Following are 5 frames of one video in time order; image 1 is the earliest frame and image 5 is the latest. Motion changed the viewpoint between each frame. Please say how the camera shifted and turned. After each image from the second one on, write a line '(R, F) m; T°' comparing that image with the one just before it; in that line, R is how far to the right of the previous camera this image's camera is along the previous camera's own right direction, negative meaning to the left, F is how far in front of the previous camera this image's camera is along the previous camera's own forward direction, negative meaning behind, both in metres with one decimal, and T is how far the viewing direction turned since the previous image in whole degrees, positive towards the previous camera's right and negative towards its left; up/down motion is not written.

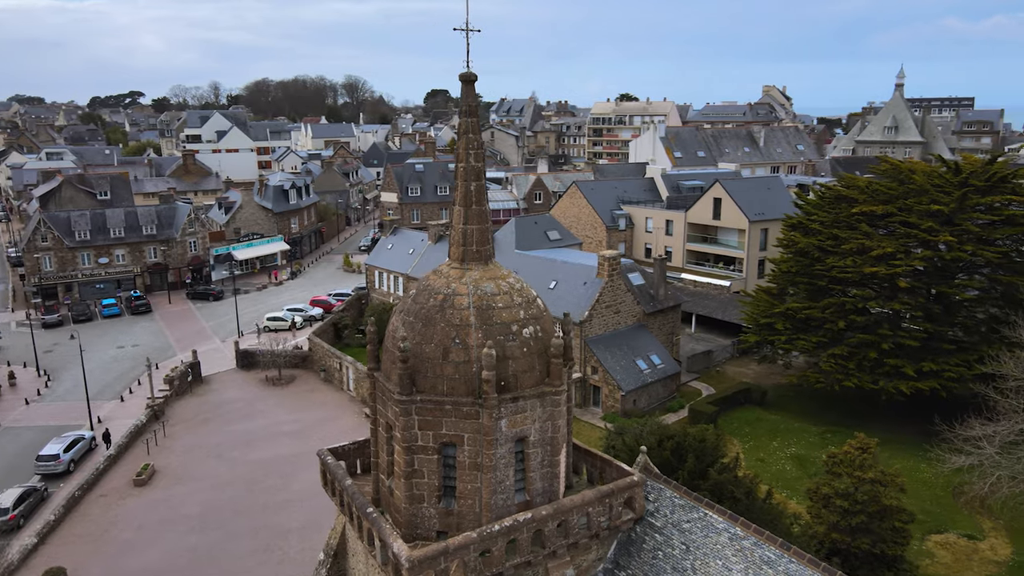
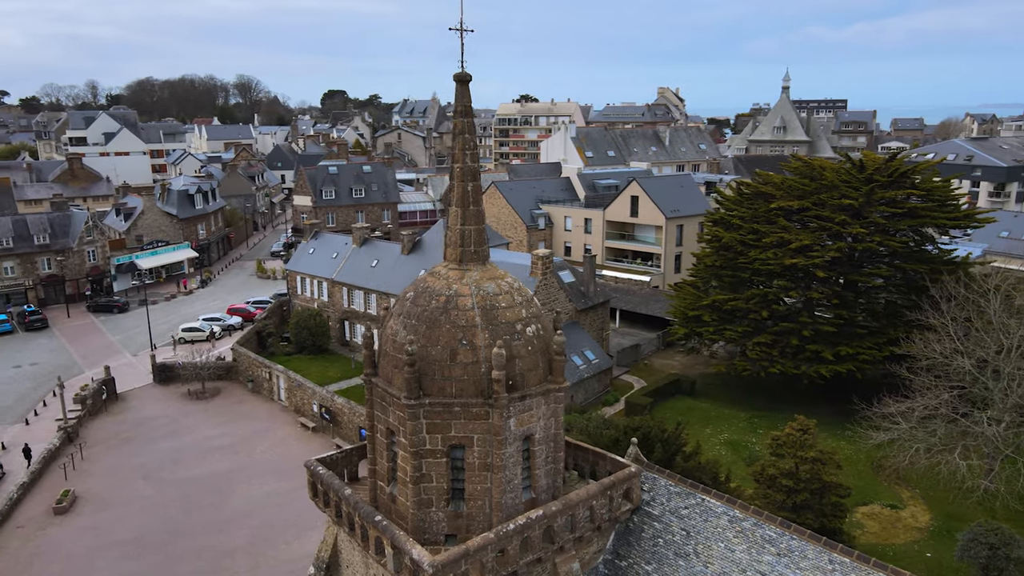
(-1.2, 0.0) m; +7°
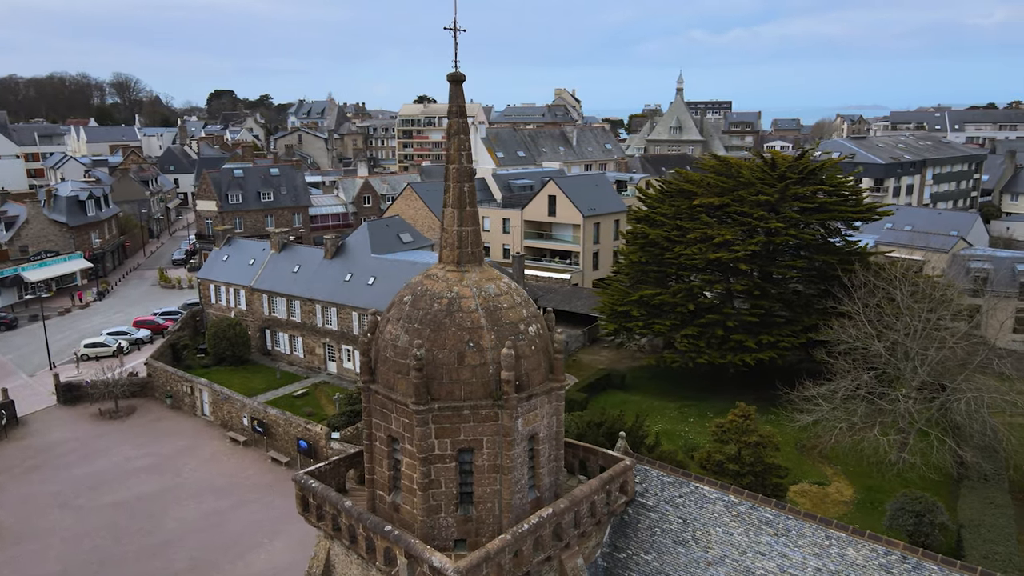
(-1.2, +0.1) m; +8°
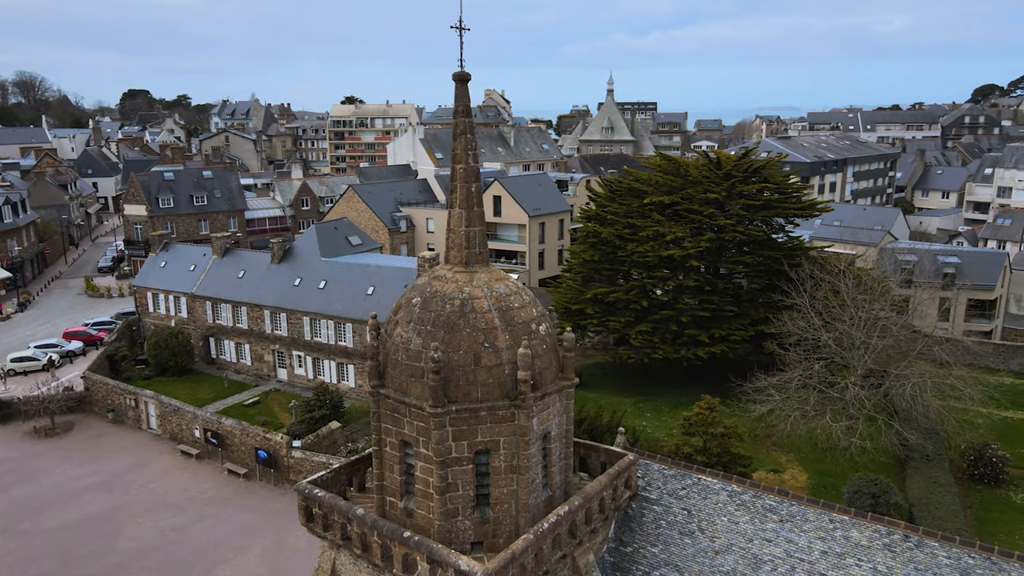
(-0.9, +0.1) m; +5°
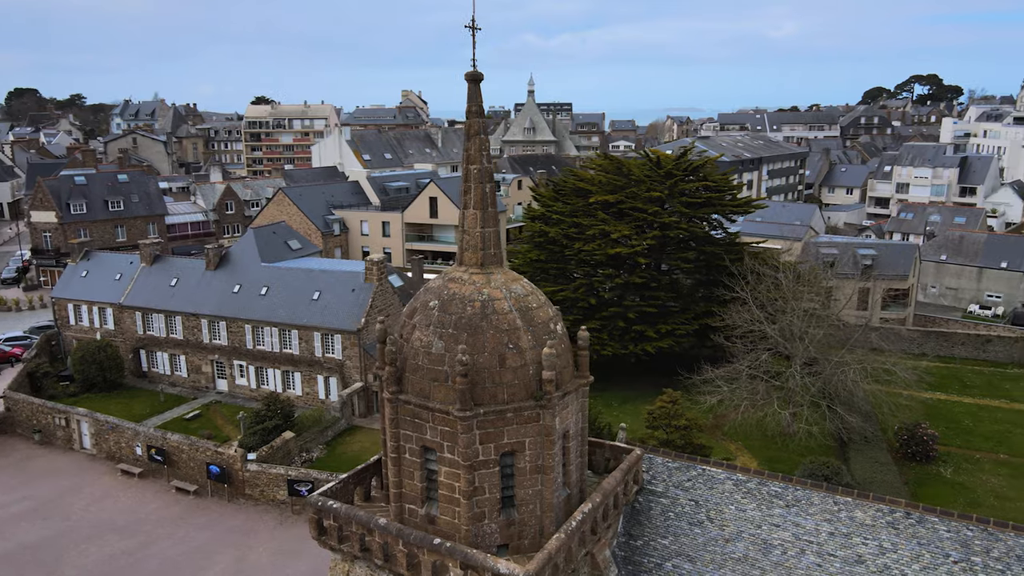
(-1.2, +0.1) m; +6°
